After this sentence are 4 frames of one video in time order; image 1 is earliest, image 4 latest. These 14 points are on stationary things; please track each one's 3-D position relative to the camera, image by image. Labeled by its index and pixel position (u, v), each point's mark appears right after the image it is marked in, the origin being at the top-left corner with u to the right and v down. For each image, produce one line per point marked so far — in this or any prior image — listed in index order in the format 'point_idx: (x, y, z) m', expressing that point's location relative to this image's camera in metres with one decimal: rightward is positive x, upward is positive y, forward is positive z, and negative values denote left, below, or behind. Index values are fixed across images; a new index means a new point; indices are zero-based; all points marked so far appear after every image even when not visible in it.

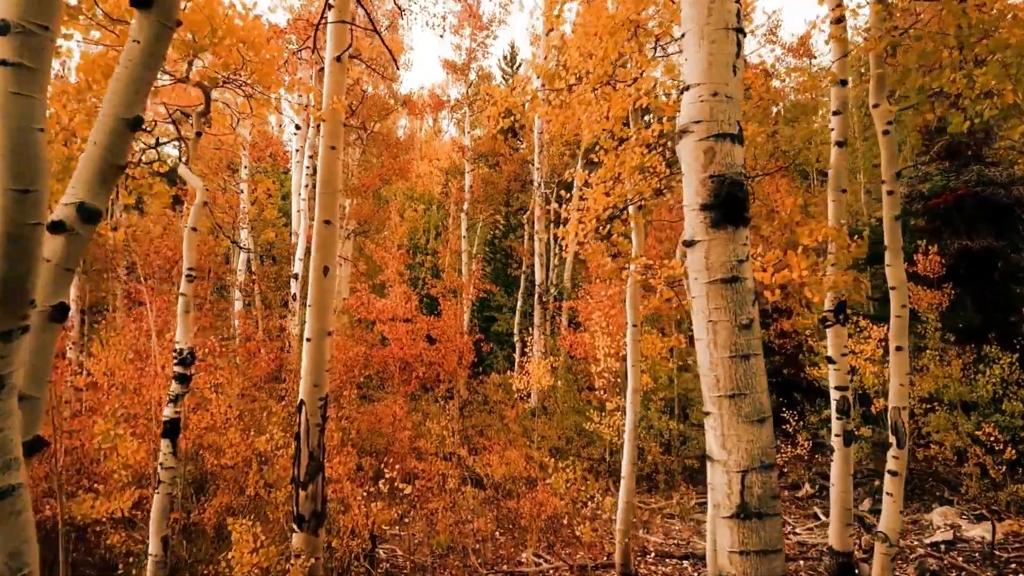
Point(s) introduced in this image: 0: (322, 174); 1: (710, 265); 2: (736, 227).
0: (-2.5, +1.5, +7.2) m
1: (+1.2, +0.1, +3.3) m
2: (+1.3, +0.4, +3.3) m
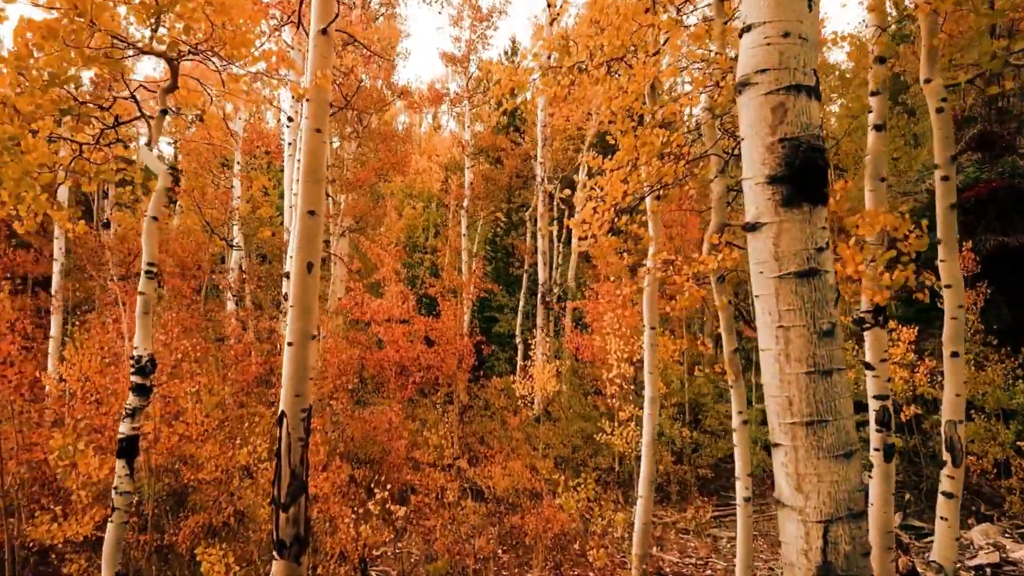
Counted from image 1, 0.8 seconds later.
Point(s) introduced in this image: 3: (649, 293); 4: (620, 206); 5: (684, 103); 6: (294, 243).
0: (-2.5, +1.5, +6.5) m
1: (+1.3, +0.2, +2.5) m
2: (+1.4, +0.4, +2.5) m
3: (+1.8, -0.1, +7.2) m
4: (+1.1, +0.8, +5.6) m
5: (+1.8, +2.0, +5.8) m
6: (-2.6, +0.5, +6.4) m
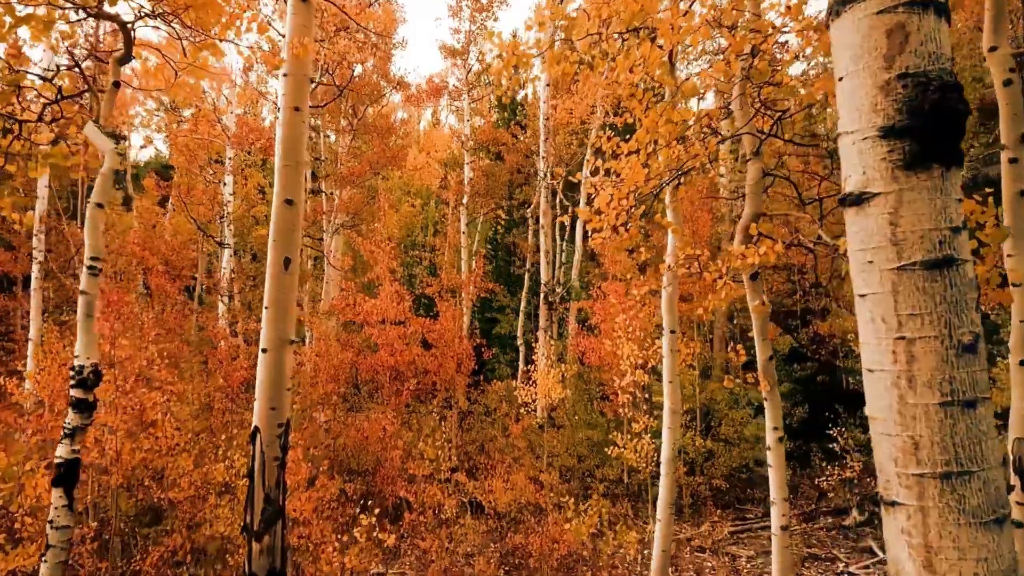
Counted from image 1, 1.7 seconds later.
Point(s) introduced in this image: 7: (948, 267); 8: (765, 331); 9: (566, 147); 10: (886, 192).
0: (-2.4, +1.6, +5.8) m
1: (+1.3, +0.2, +1.8) m
2: (+1.4, +0.4, +1.8) m
3: (+1.8, -0.1, +6.4) m
4: (+1.2, +0.9, +4.9) m
5: (+1.9, +2.0, +5.0) m
6: (-2.5, +0.5, +5.7) m
7: (+1.4, +0.1, +1.8) m
8: (+2.4, -0.4, +5.2) m
9: (+1.9, +5.1, +19.6) m
10: (+1.3, +0.3, +1.8) m
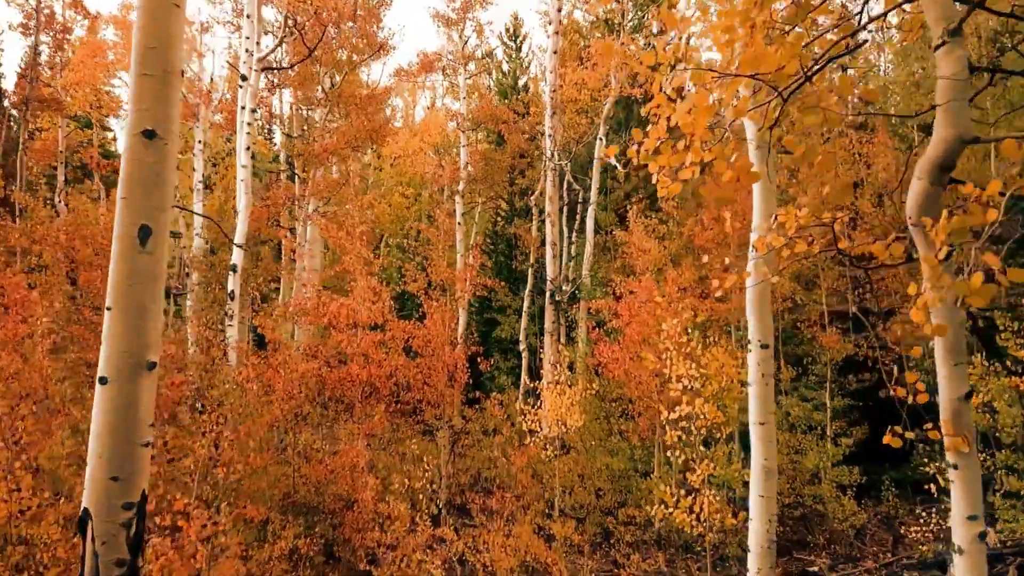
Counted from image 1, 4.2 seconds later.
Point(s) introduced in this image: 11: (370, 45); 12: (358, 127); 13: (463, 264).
0: (-2.4, +1.6, +3.5) m
1: (+1.3, +0.2, -0.4) m
2: (+1.5, +0.5, -0.4) m
3: (+1.9, 0.0, +4.2) m
4: (+1.2, +0.9, +2.7) m
5: (+1.9, +2.0, +2.8) m
6: (-2.5, +0.6, +3.5) m
7: (+1.4, +0.1, -0.5) m
8: (+2.5, -0.3, +3.0) m
9: (+2.0, +5.1, +17.4) m
10: (+1.3, +0.4, -0.4) m
11: (-3.6, +6.1, +13.5) m
12: (-3.8, +4.0, +13.4) m
13: (-1.4, +0.7, +14.8) m
